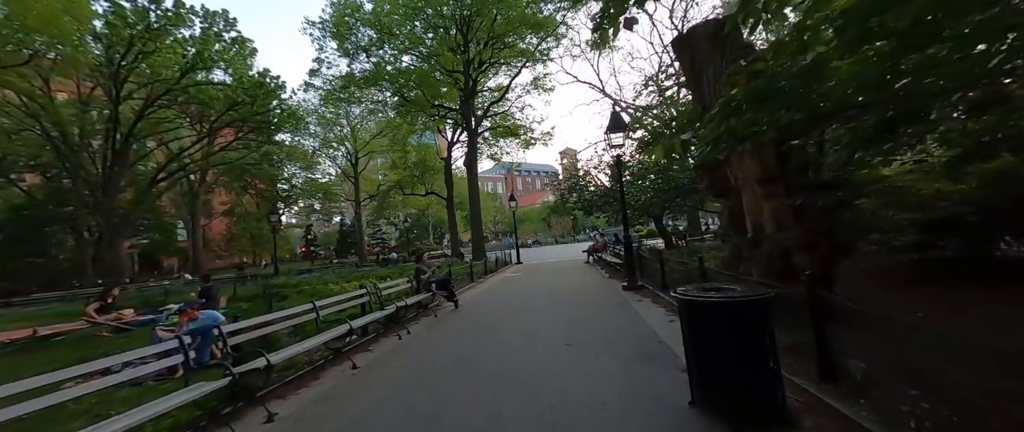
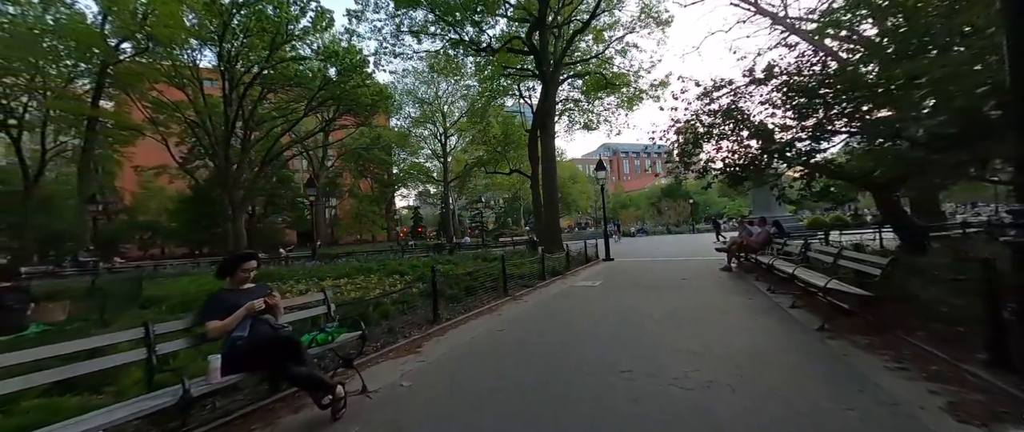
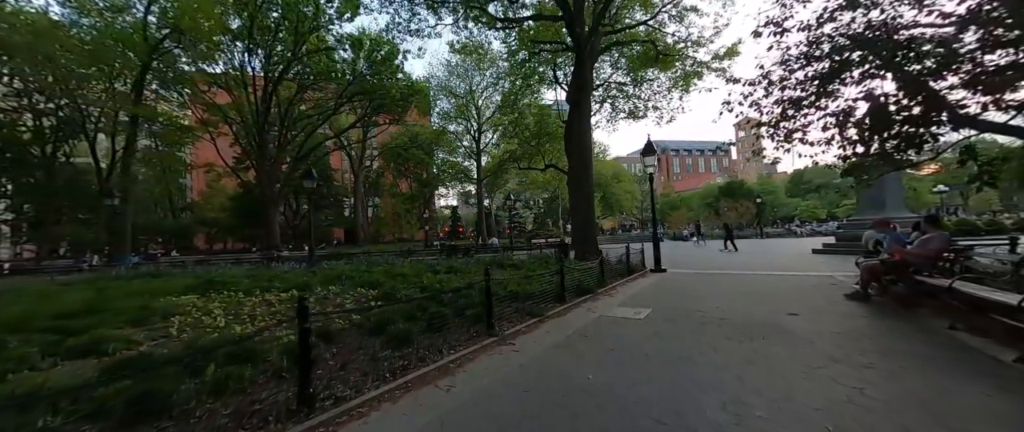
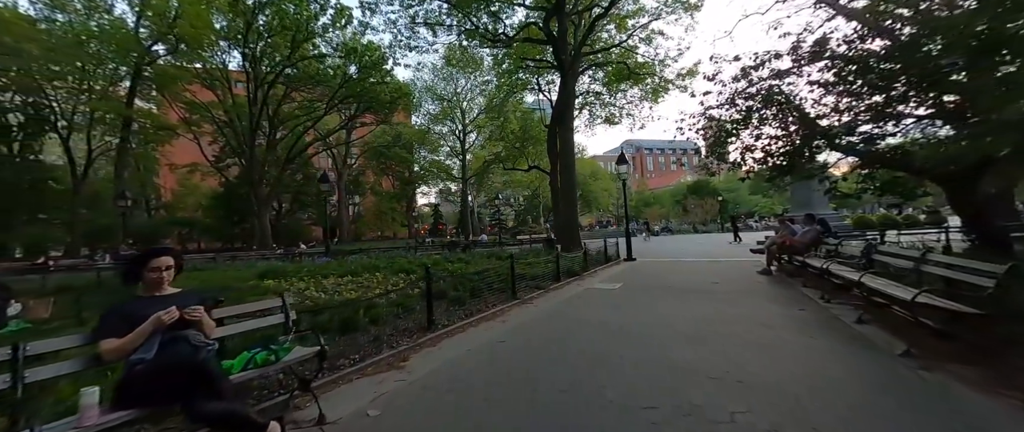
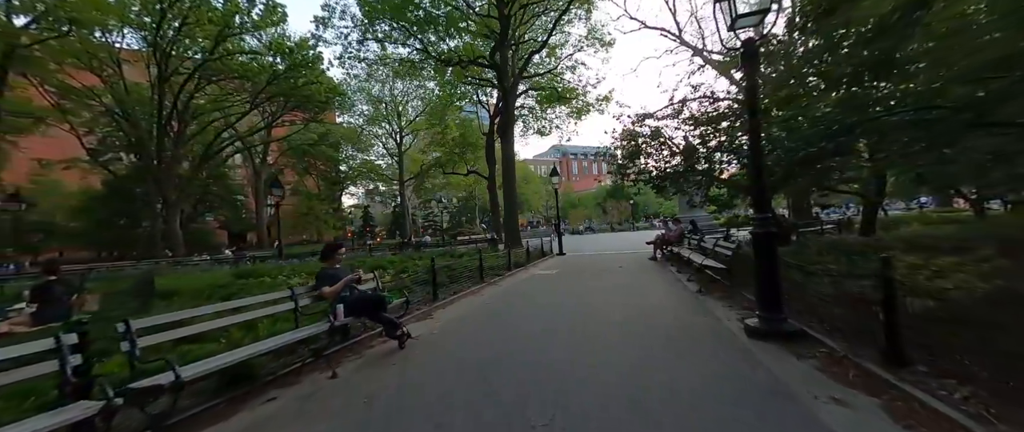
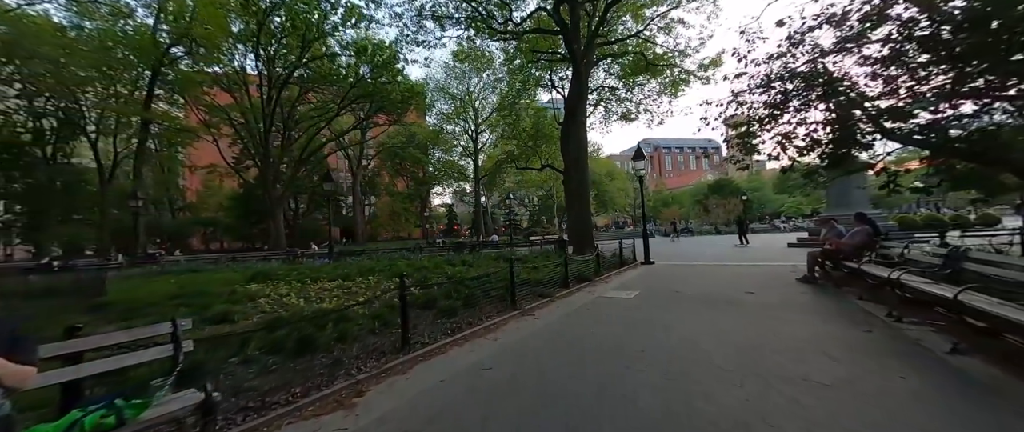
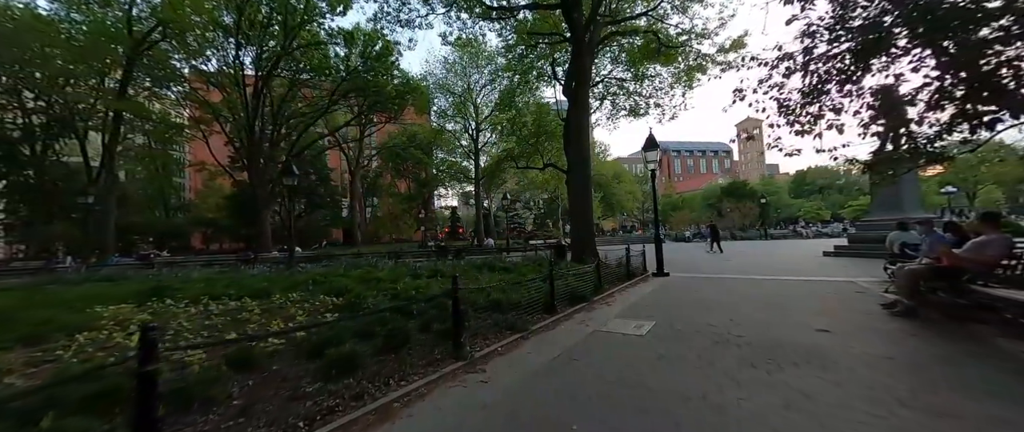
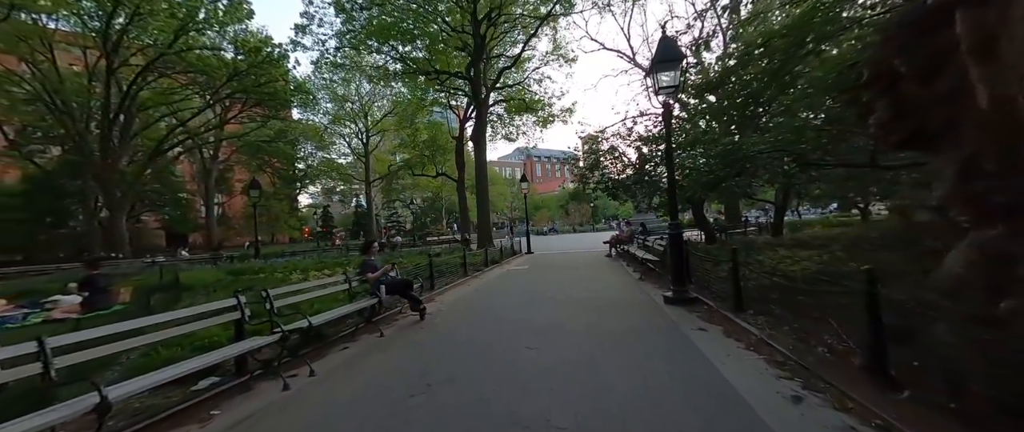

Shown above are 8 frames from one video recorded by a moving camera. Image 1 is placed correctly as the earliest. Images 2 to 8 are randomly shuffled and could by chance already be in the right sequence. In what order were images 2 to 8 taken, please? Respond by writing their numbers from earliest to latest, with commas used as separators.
8, 5, 2, 4, 6, 3, 7
